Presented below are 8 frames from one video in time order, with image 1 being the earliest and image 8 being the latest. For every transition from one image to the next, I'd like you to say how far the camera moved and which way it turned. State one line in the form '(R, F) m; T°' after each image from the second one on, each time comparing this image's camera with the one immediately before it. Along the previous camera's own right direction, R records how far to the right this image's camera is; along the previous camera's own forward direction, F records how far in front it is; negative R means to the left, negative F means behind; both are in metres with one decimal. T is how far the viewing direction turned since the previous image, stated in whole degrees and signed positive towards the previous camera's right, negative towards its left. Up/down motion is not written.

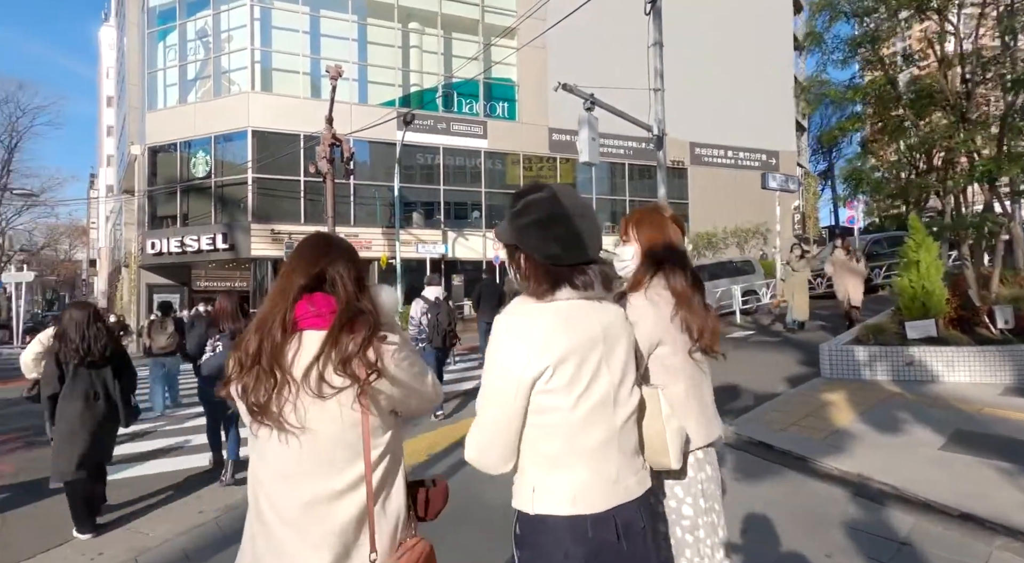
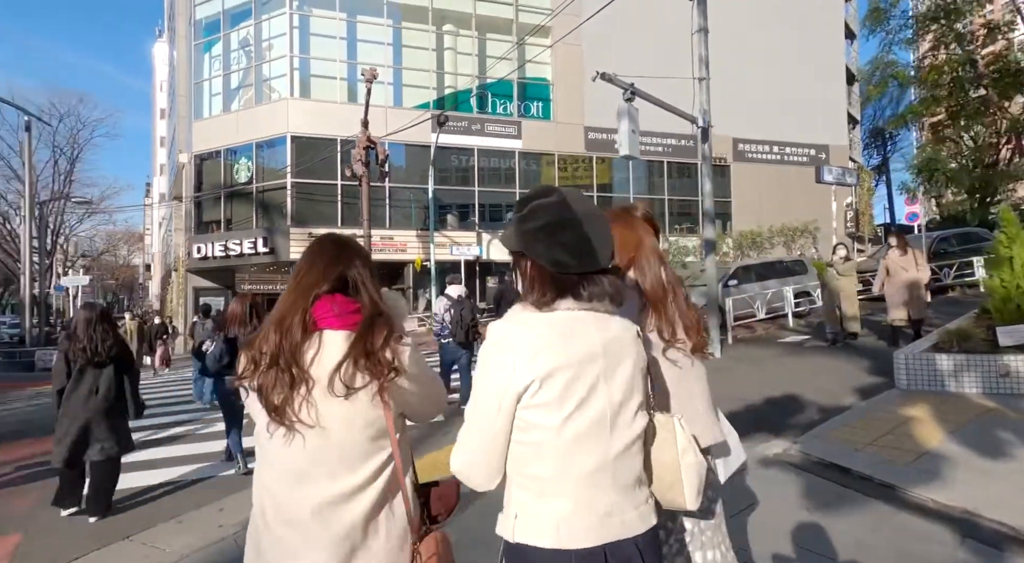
(0.0, +0.5) m; -3°
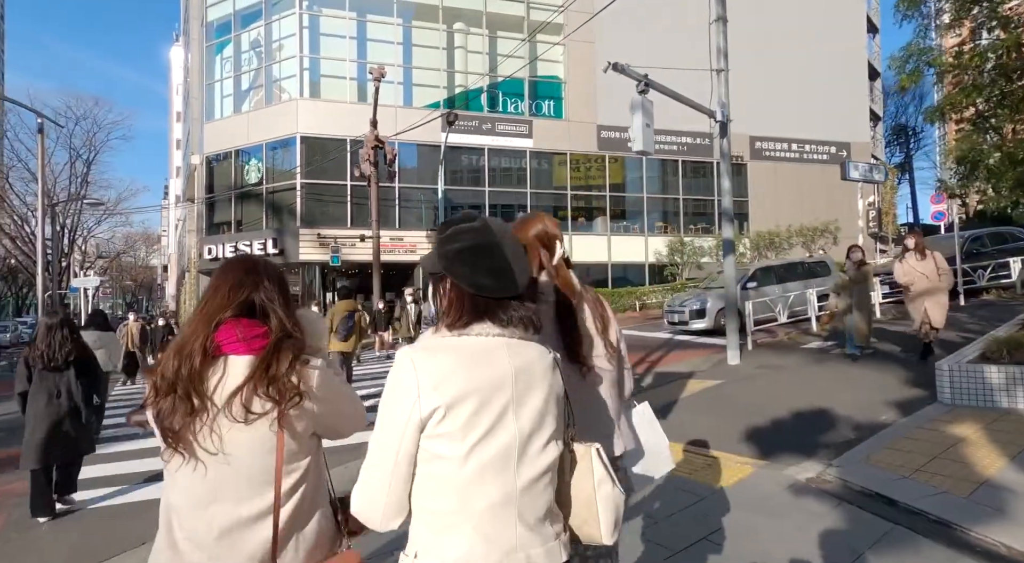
(+0.1, +0.5) m; -1°
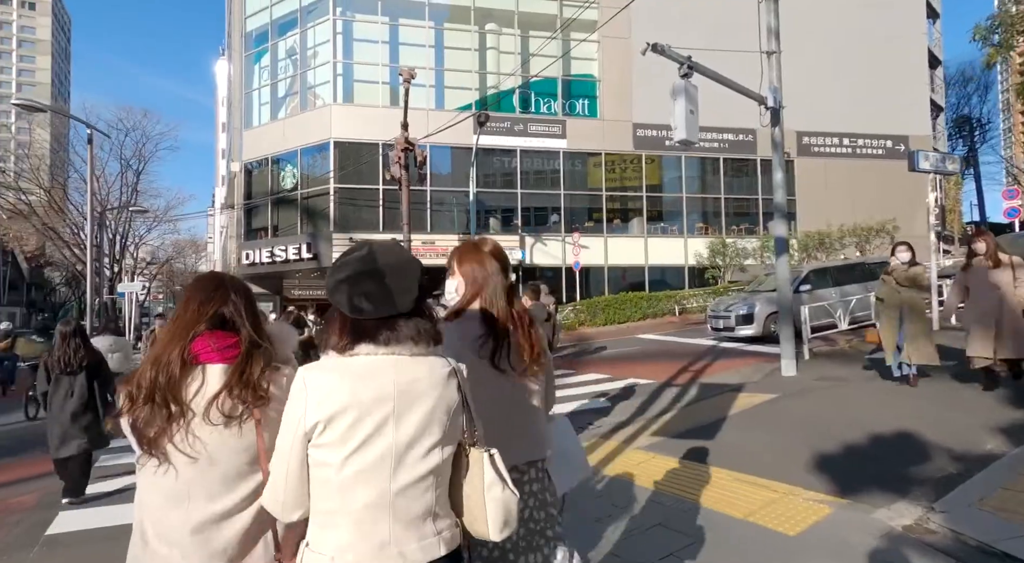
(+0.1, +0.8) m; -3°
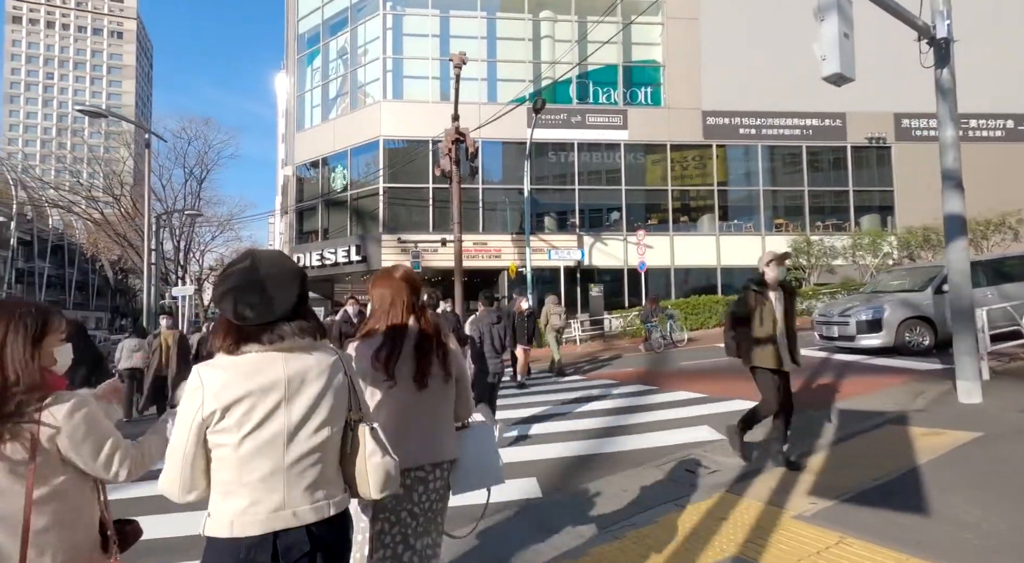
(-0.3, +2.1) m; -5°
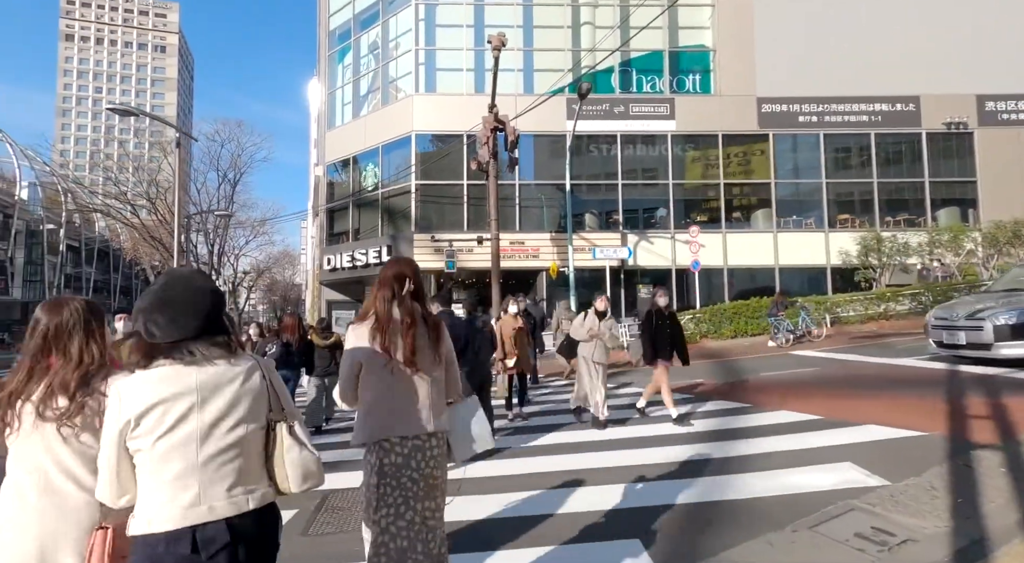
(-0.5, +1.7) m; -3°
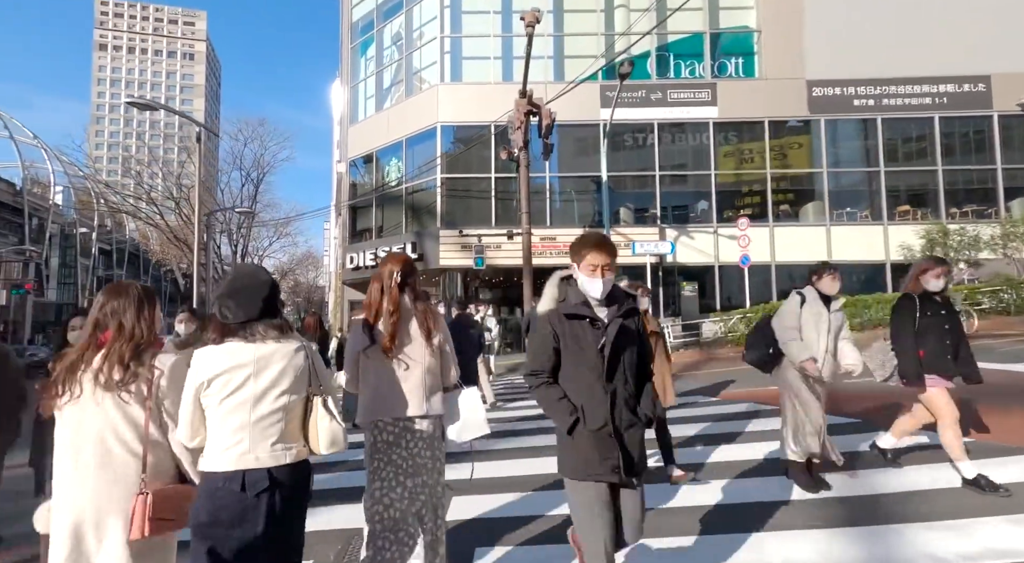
(-0.4, +1.4) m; -2°
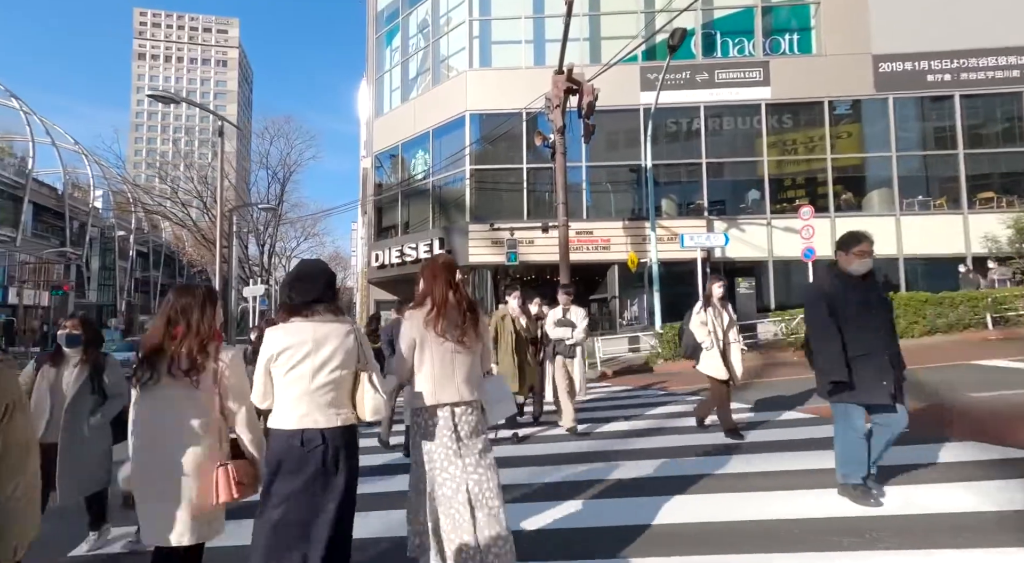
(-0.3, +1.8) m; -2°
